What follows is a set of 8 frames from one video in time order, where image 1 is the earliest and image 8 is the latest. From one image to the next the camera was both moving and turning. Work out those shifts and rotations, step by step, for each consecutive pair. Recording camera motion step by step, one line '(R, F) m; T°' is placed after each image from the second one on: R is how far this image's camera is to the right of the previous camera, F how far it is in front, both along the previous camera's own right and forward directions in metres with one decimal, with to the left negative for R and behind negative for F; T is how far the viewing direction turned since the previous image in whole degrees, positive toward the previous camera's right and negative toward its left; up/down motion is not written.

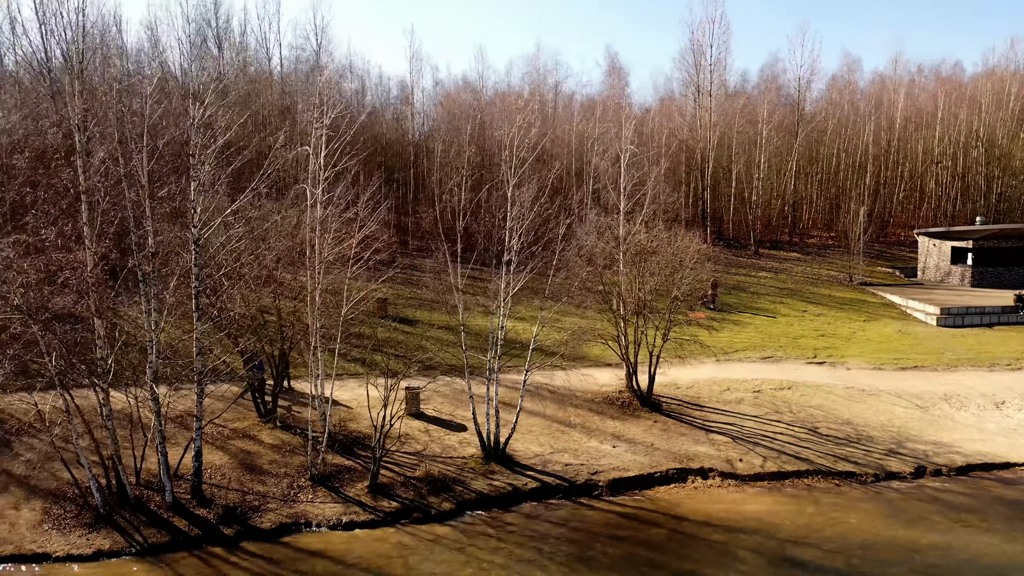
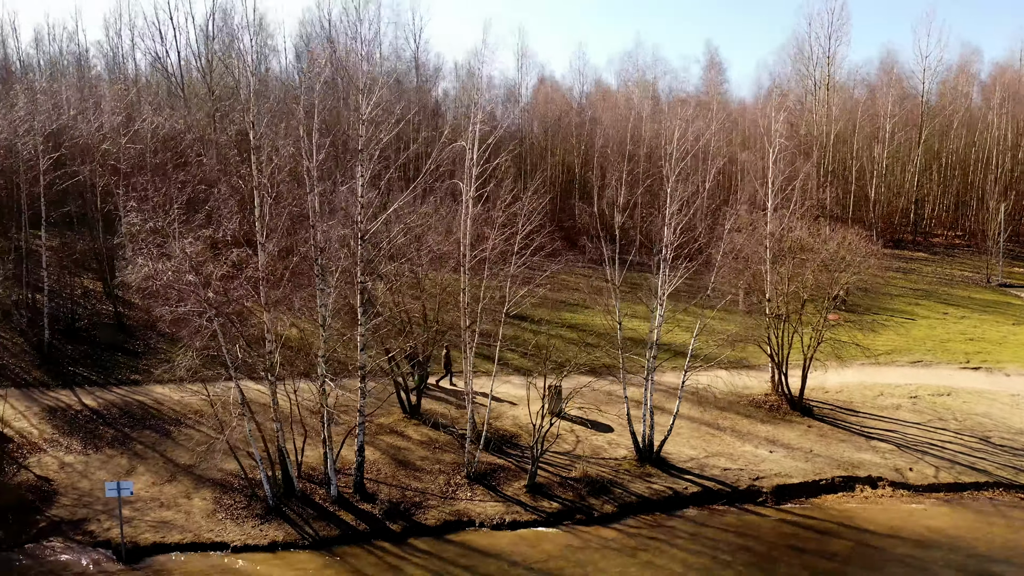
(-1.6, +0.2) m; -5°
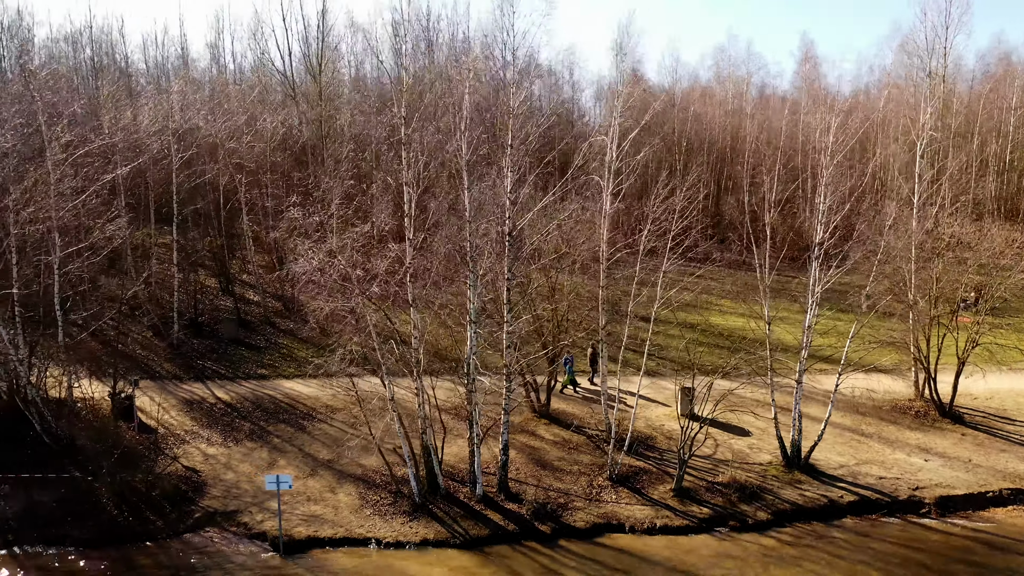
(-1.4, +0.2) m; -5°
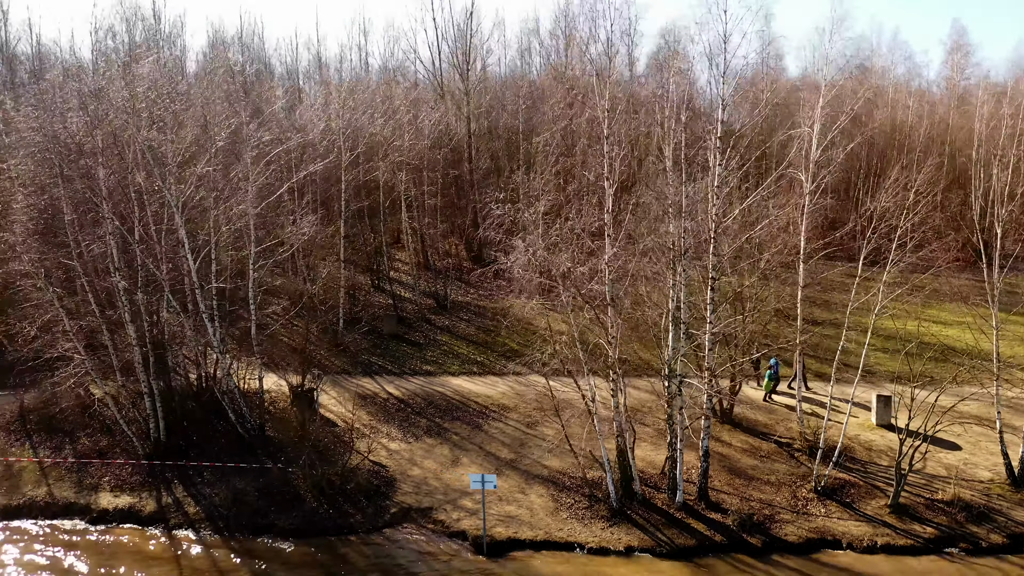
(-1.7, +0.3) m; -7°
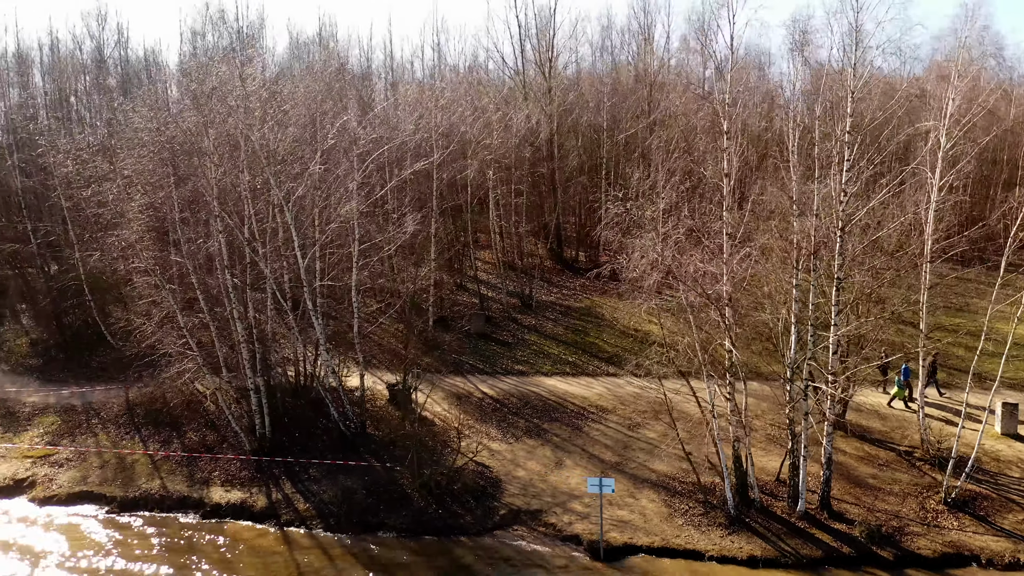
(-1.0, +0.2) m; -4°
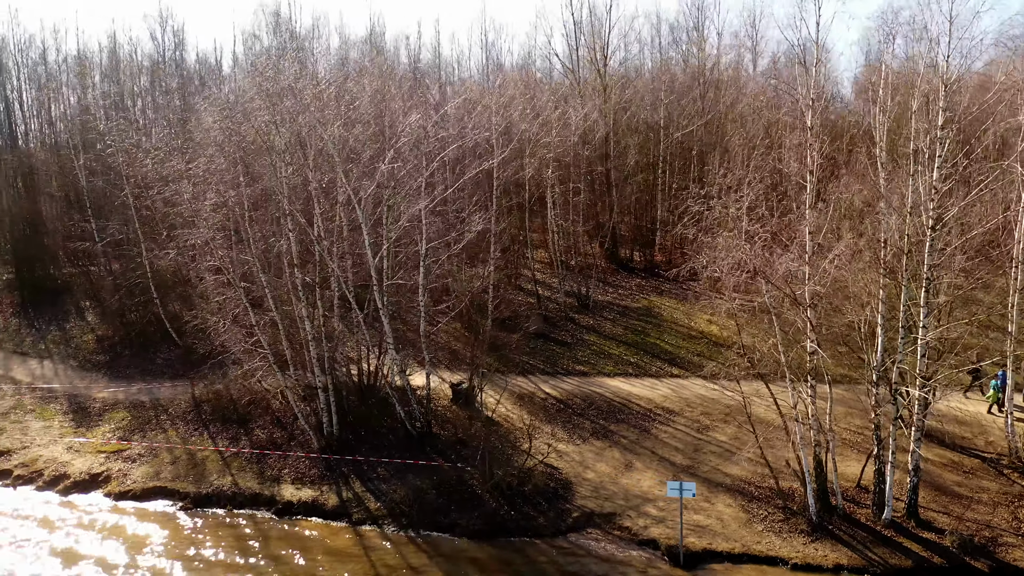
(-0.6, +0.1) m; -3°
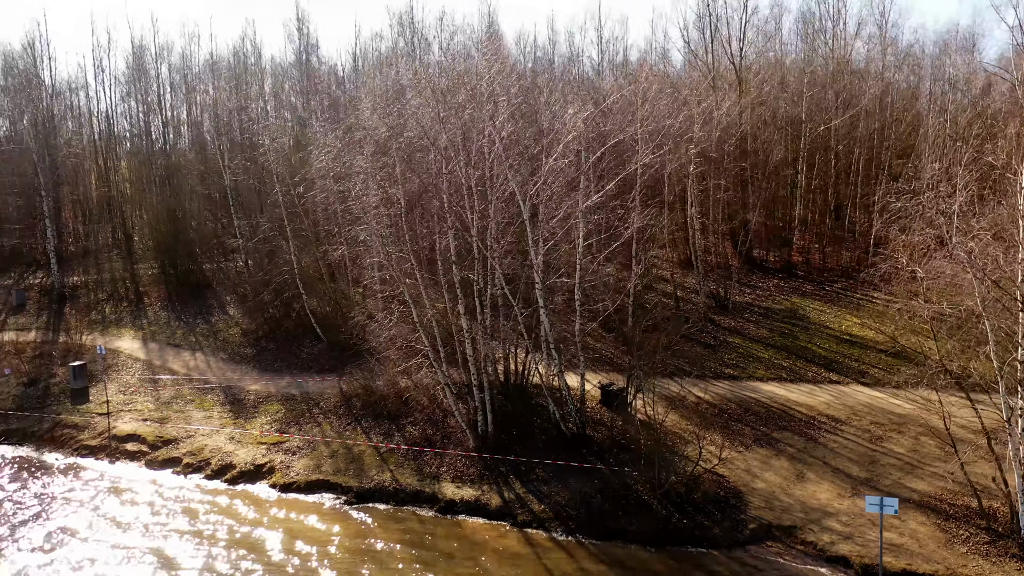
(-1.4, +0.3) m; -6°
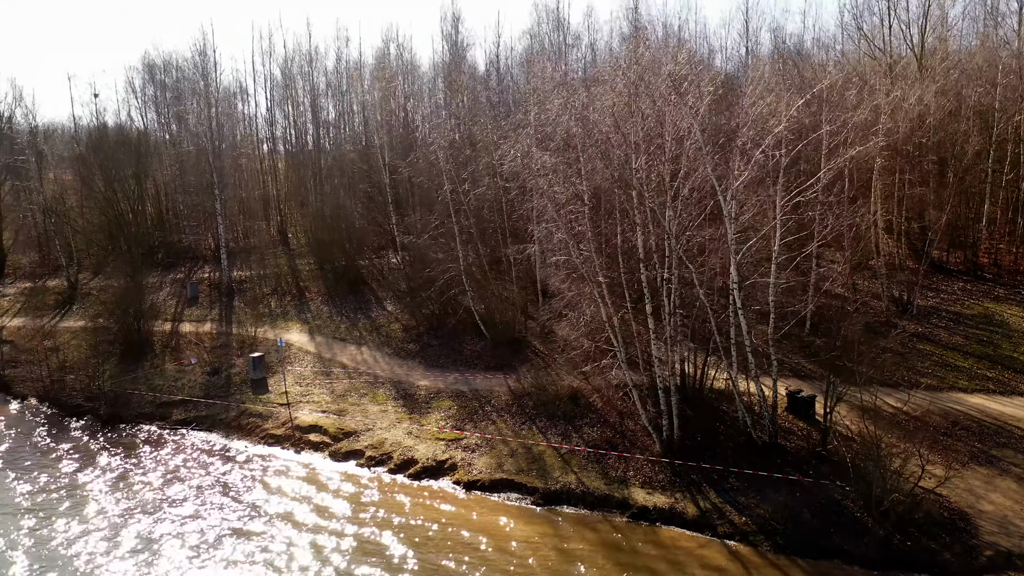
(-1.4, +0.3) m; -8°
